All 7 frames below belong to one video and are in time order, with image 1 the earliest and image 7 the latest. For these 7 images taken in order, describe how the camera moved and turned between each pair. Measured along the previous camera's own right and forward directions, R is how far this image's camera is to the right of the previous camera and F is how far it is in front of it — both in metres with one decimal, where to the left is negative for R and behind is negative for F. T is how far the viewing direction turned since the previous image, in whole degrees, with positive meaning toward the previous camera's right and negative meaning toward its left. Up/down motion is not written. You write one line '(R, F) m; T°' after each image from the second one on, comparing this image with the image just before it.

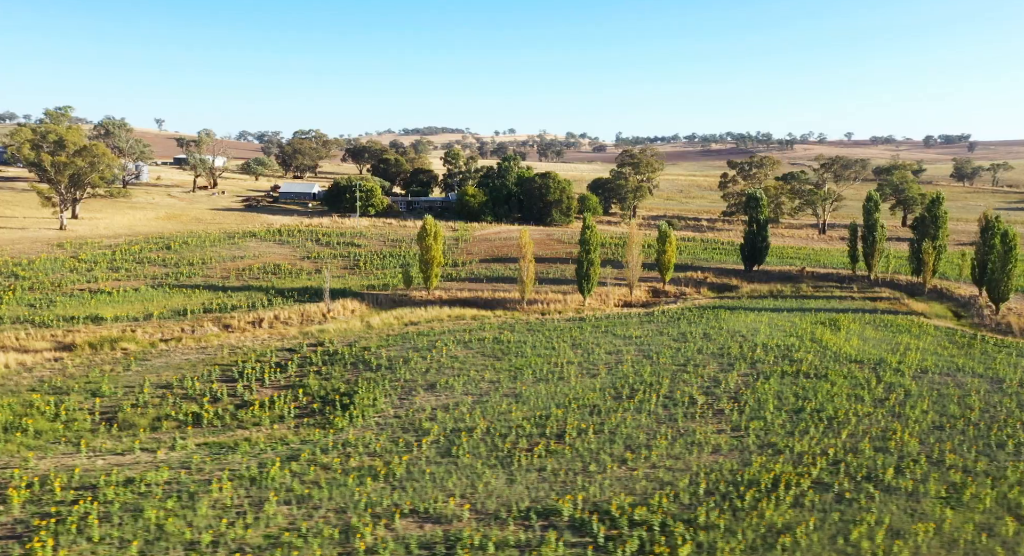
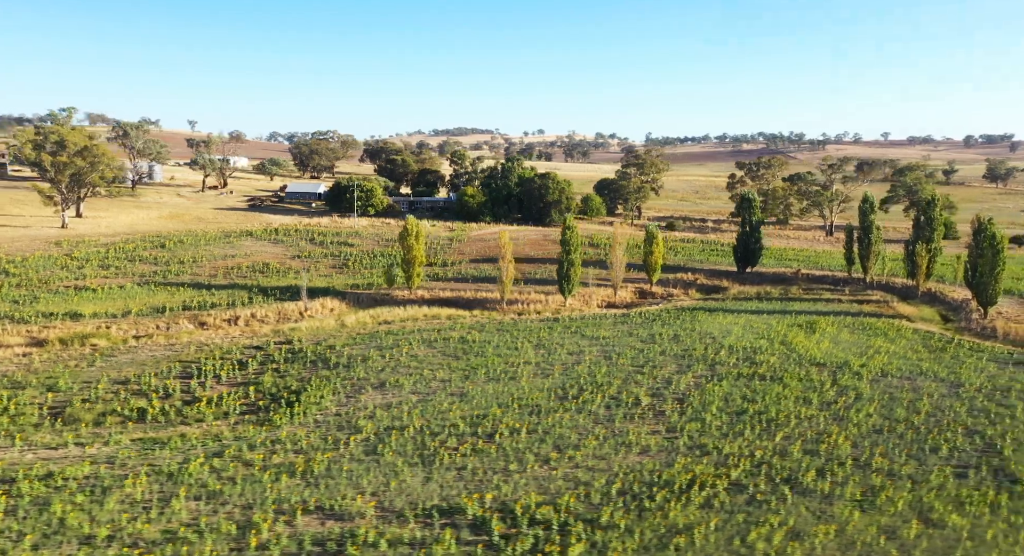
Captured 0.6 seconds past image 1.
(+2.2, 0.0) m; -1°
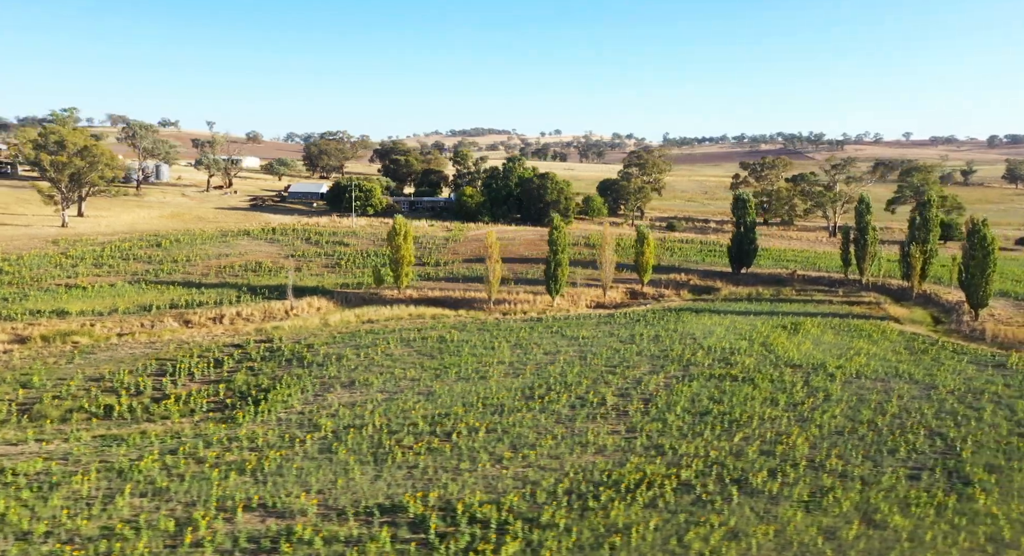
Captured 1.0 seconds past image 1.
(+1.3, 0.0) m; -1°
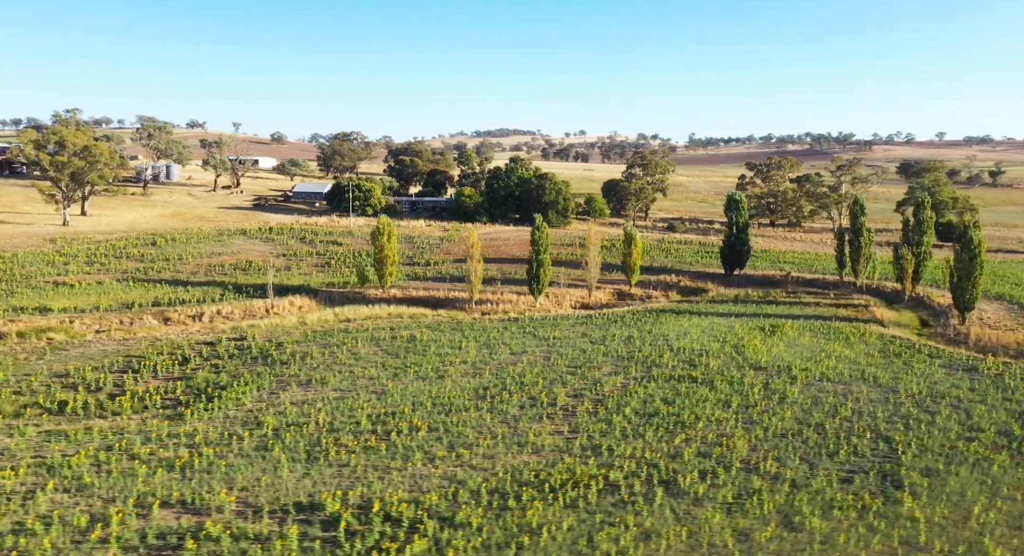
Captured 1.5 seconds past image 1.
(+1.8, +0.1) m; -1°
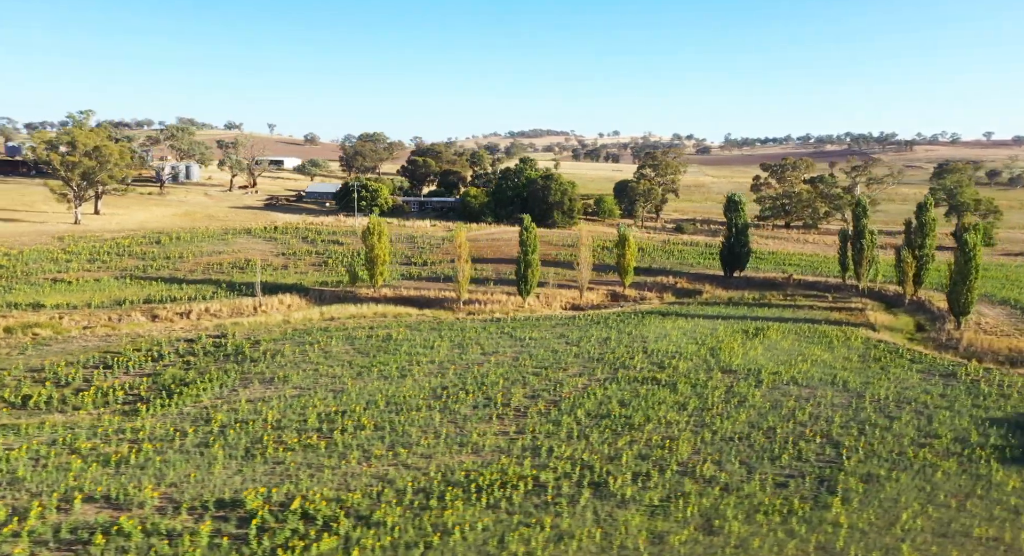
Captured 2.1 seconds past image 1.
(+1.9, +0.1) m; -2°
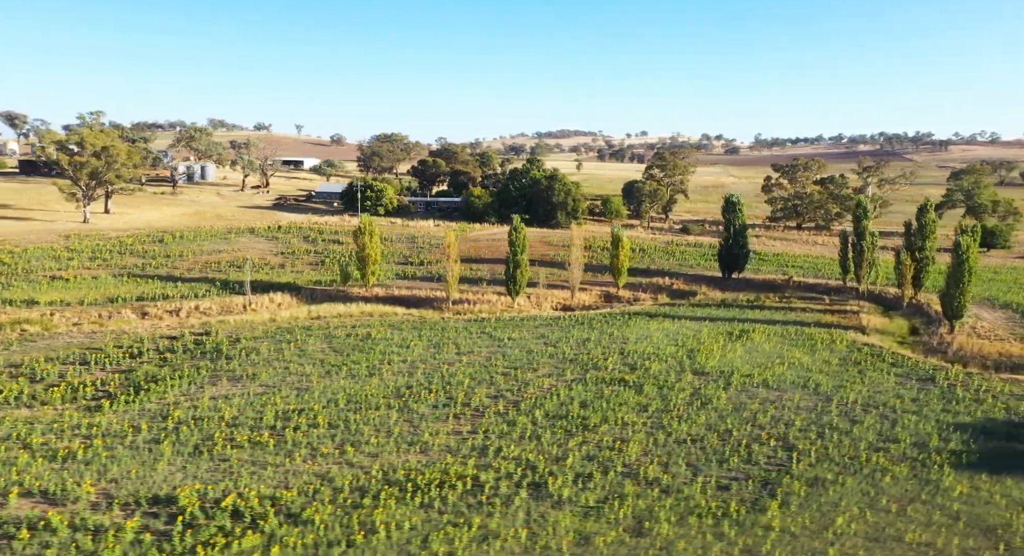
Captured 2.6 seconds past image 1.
(+1.6, 0.0) m; -1°
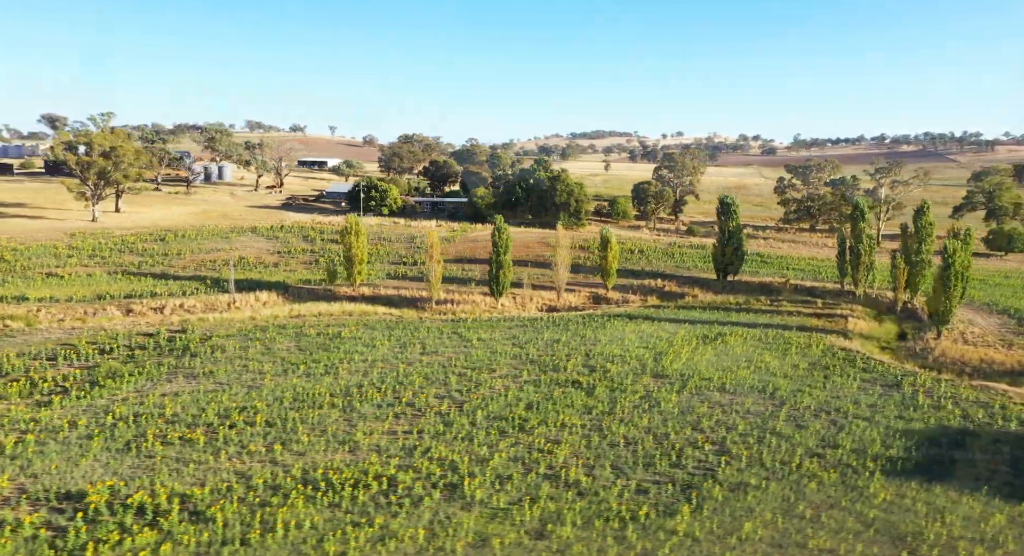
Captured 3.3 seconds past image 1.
(+2.2, +0.1) m; -2°
